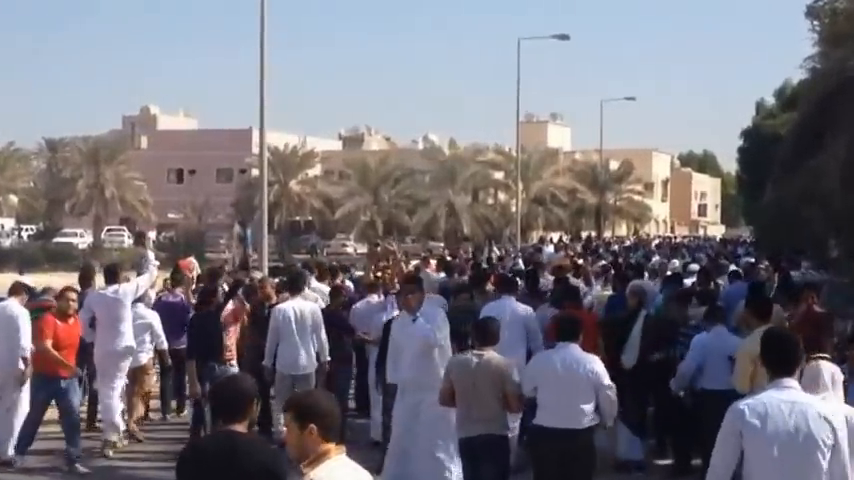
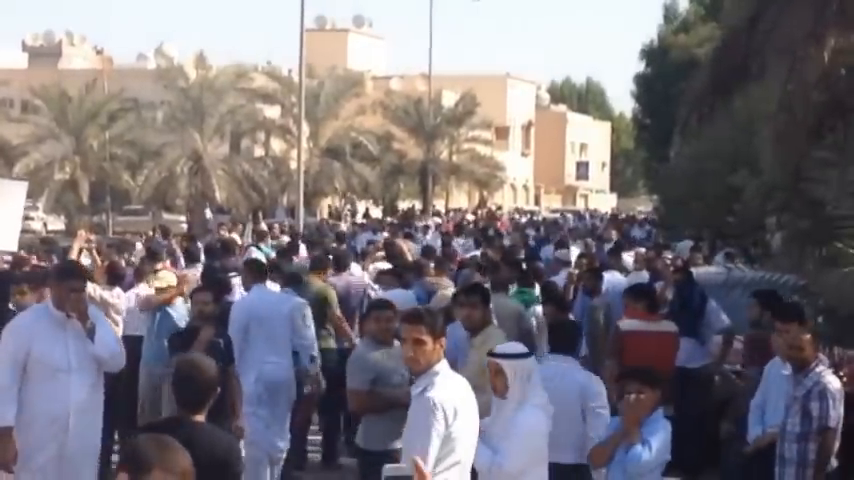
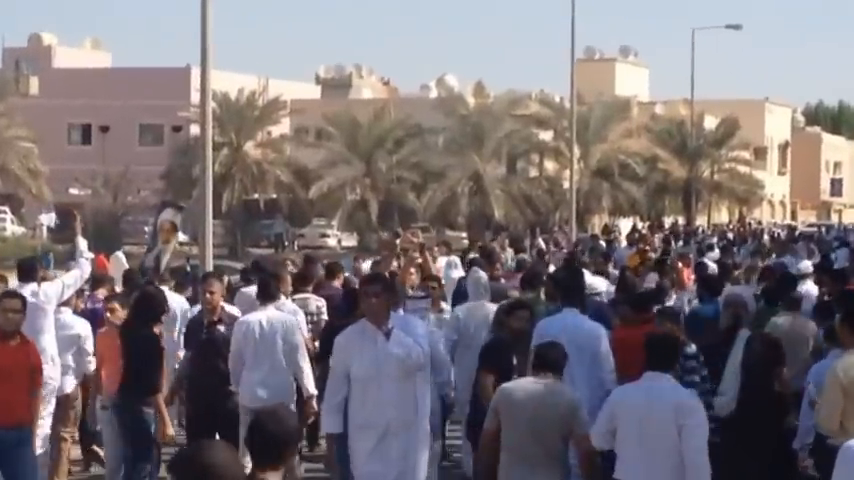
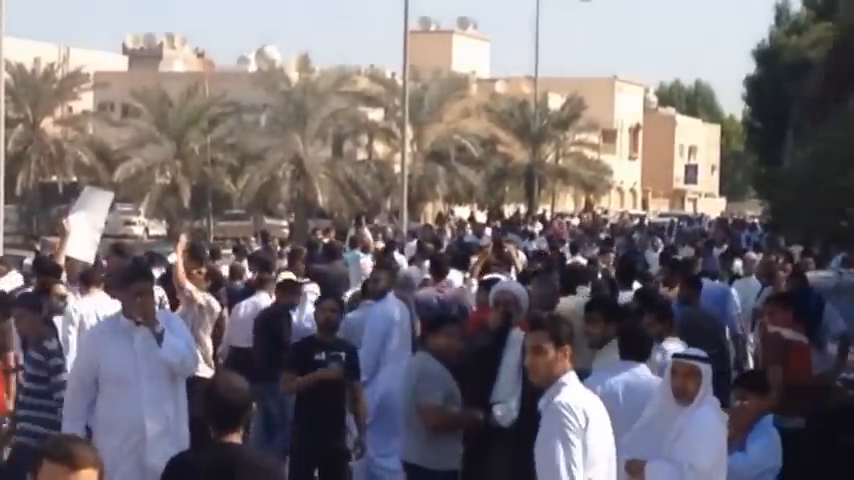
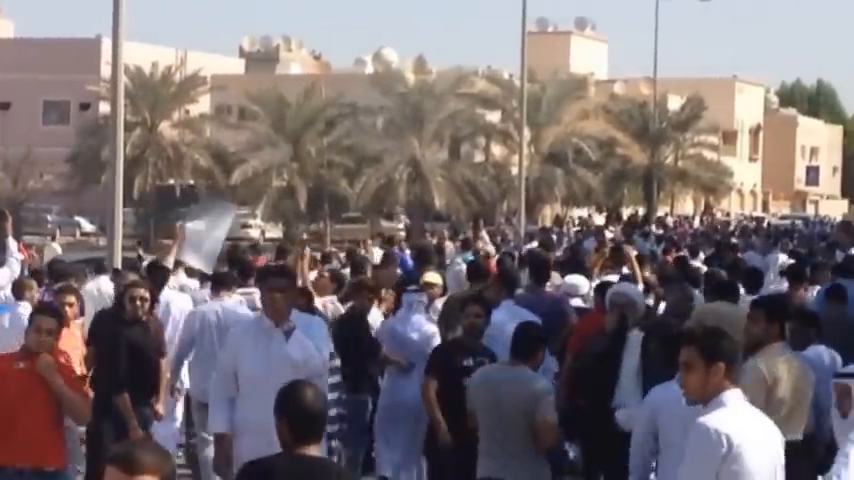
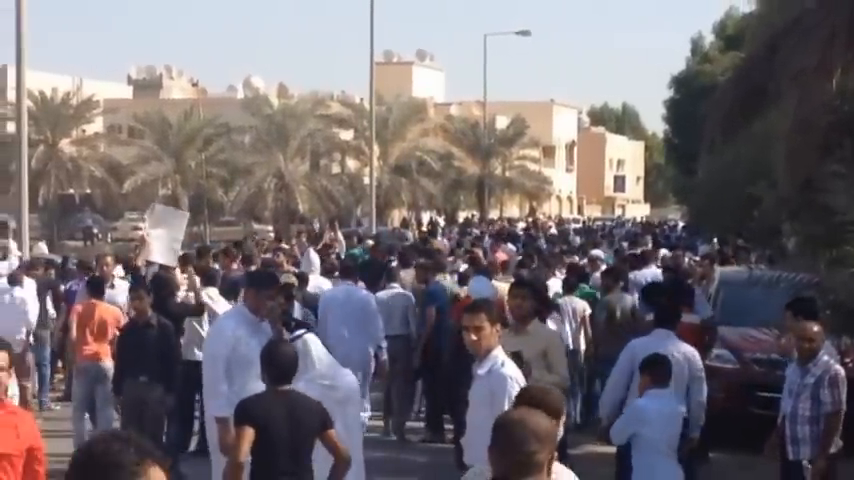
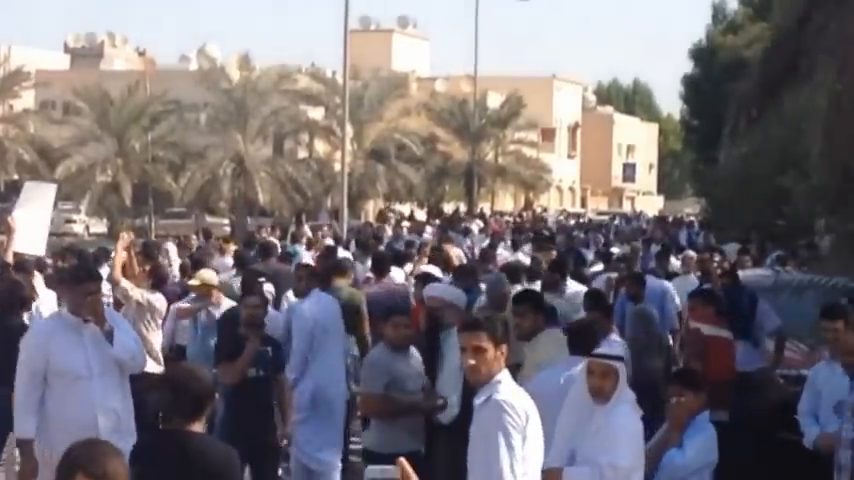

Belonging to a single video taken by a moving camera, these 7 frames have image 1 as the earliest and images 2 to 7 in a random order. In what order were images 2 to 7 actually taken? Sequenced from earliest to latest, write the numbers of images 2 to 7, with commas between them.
3, 5, 4, 7, 2, 6
